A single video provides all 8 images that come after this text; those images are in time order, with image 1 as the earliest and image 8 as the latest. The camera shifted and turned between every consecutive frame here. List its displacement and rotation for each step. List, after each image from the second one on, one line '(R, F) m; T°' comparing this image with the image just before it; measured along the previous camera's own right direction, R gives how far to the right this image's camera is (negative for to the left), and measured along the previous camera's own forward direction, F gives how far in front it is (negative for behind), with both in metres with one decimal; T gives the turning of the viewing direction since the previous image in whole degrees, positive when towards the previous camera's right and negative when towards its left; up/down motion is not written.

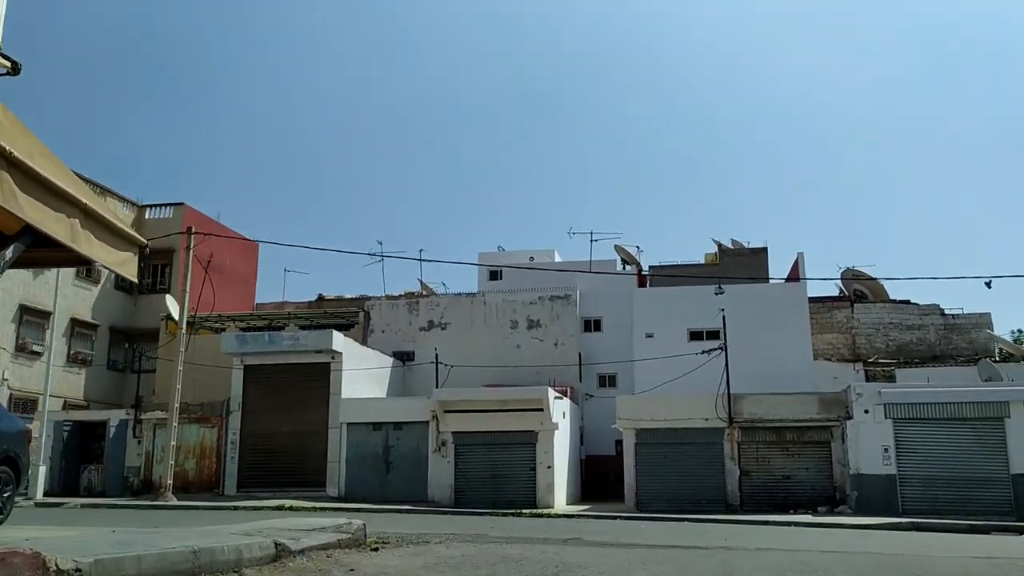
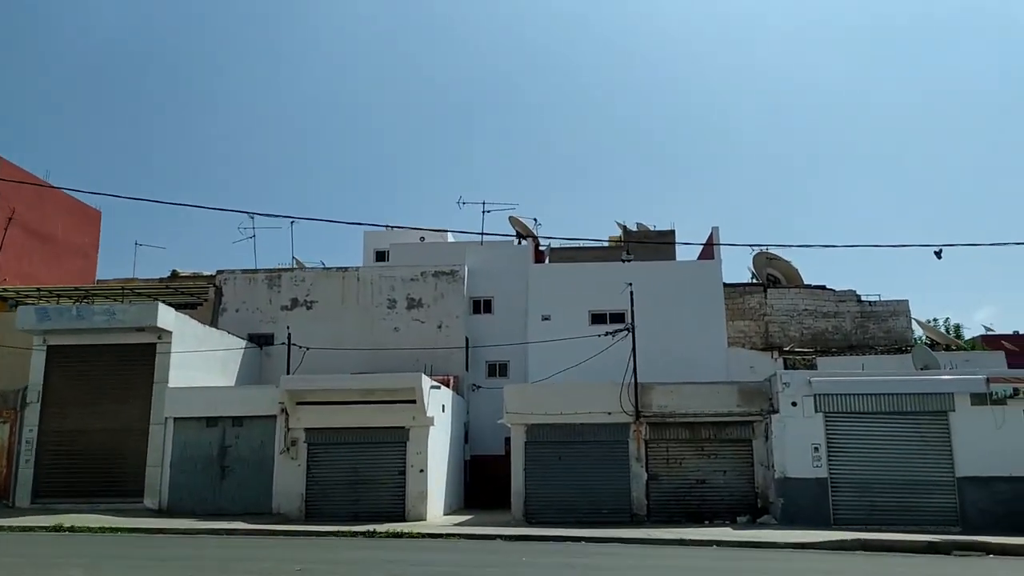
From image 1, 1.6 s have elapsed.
(+0.8, +4.2) m; +6°
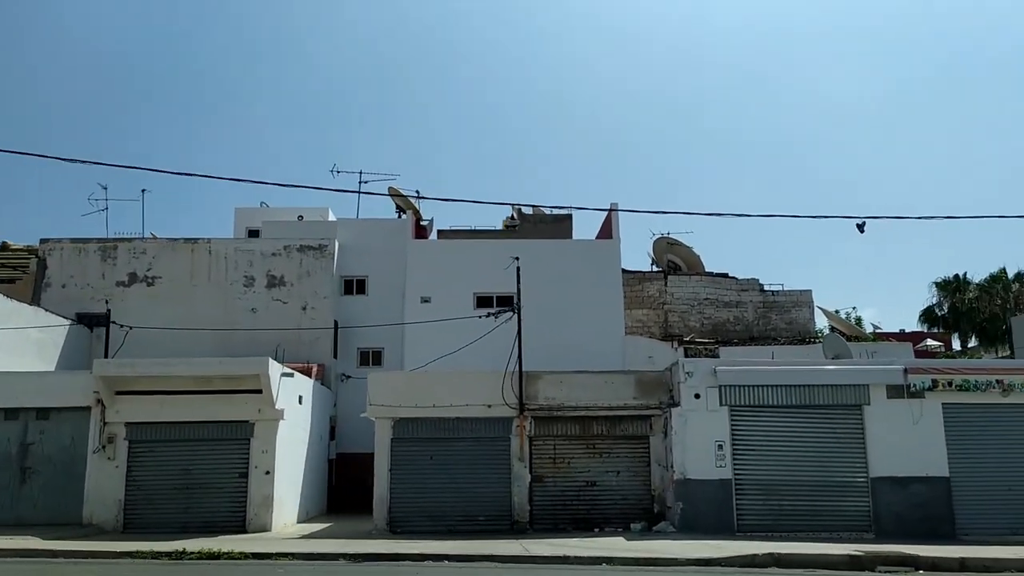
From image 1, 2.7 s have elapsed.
(+0.7, +2.8) m; +6°
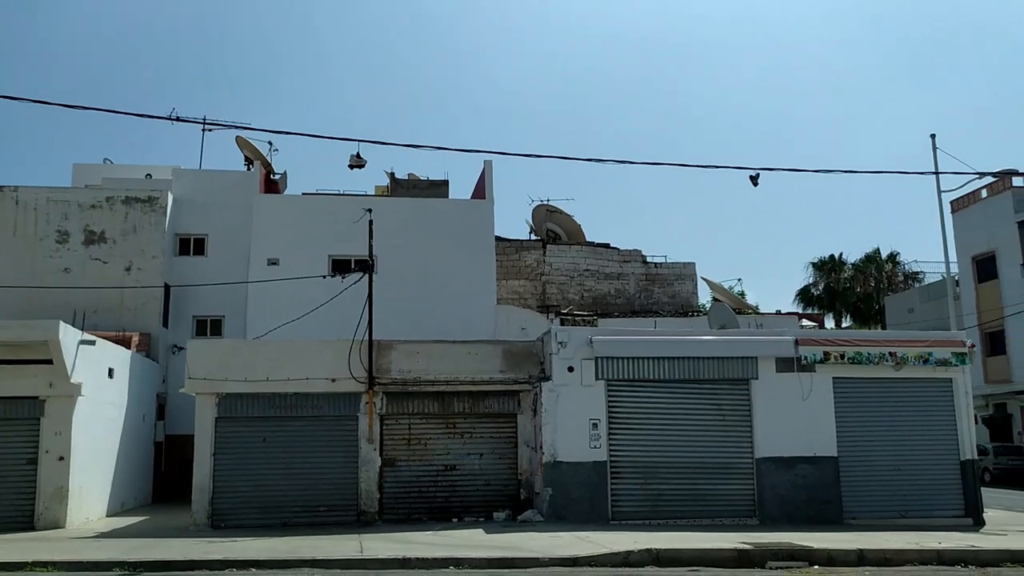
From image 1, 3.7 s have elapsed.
(+0.6, +2.3) m; +7°
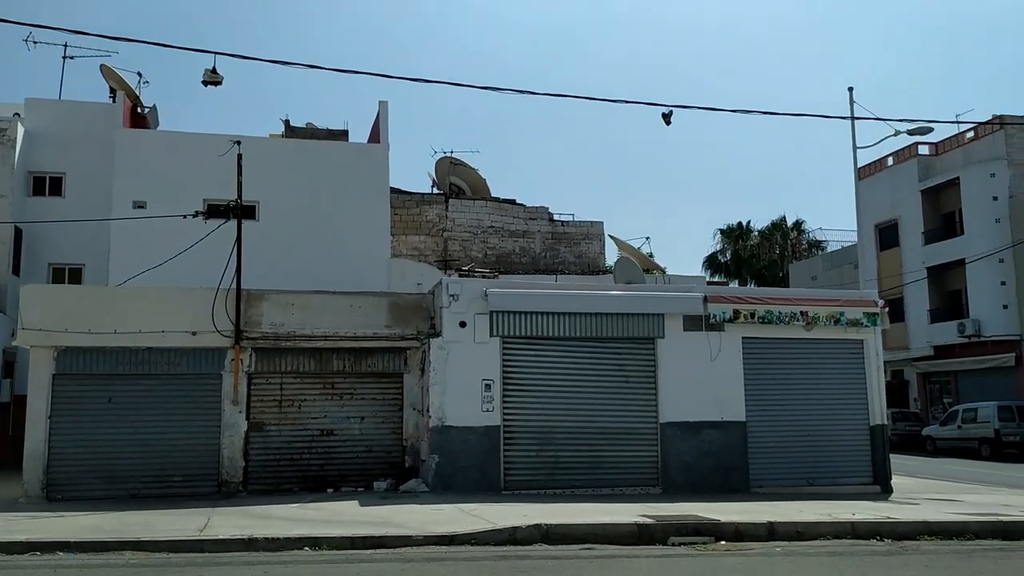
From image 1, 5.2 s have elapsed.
(+0.4, +1.5) m; +6°
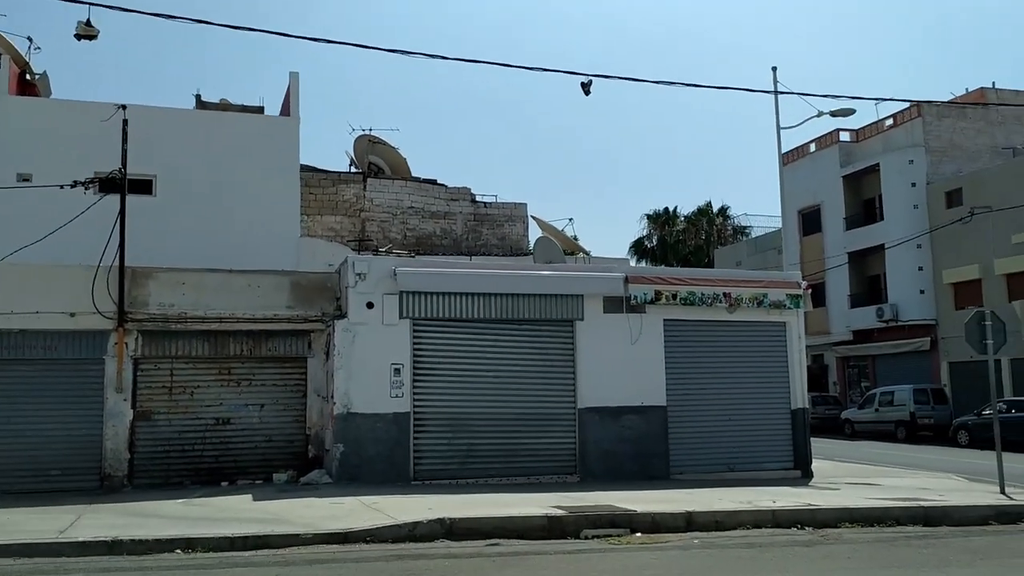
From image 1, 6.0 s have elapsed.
(+0.3, +0.7) m; +4°
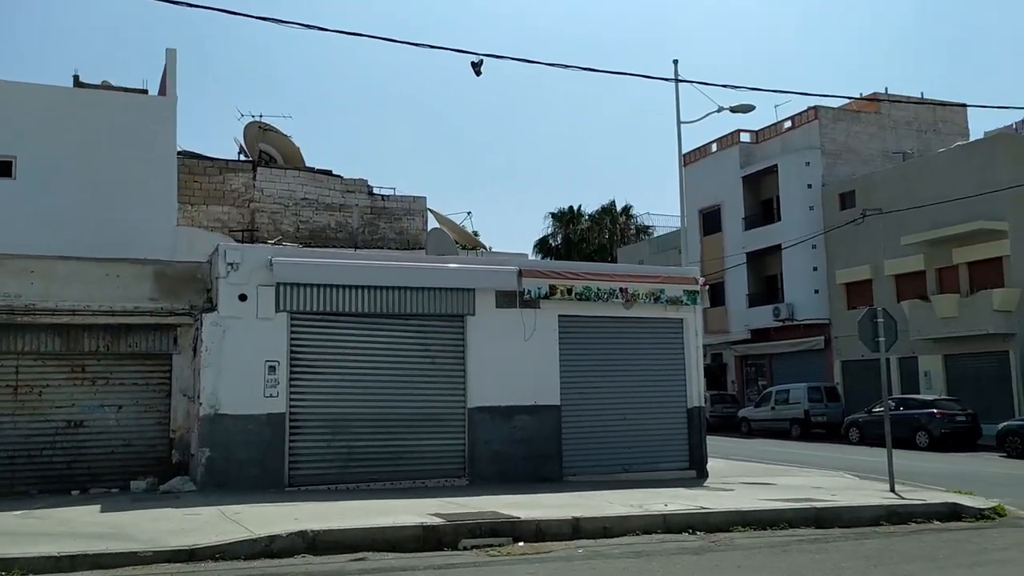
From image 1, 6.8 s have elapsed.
(+0.3, +0.7) m; +6°
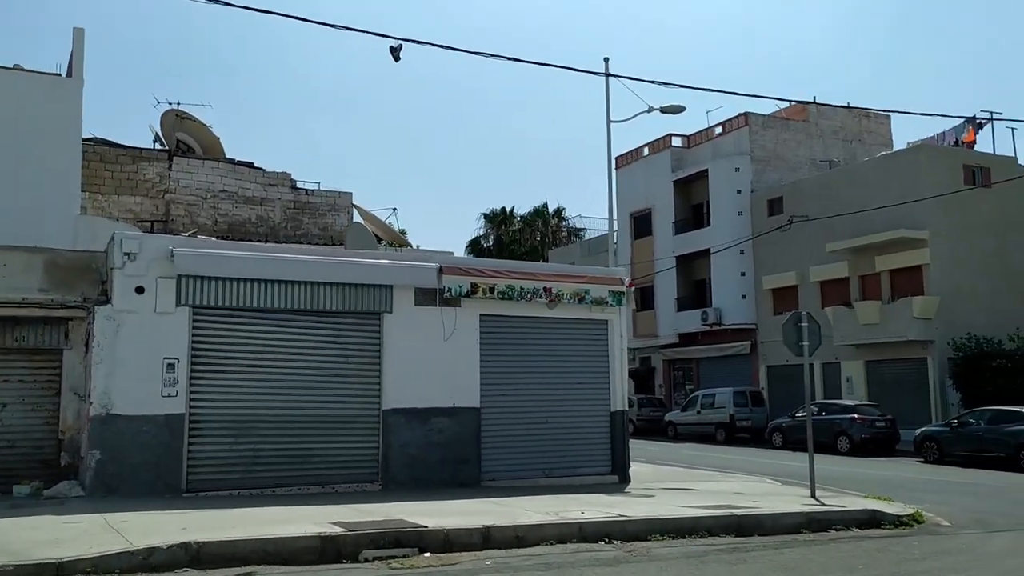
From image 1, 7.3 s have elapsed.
(+0.2, +0.5) m; +4°
